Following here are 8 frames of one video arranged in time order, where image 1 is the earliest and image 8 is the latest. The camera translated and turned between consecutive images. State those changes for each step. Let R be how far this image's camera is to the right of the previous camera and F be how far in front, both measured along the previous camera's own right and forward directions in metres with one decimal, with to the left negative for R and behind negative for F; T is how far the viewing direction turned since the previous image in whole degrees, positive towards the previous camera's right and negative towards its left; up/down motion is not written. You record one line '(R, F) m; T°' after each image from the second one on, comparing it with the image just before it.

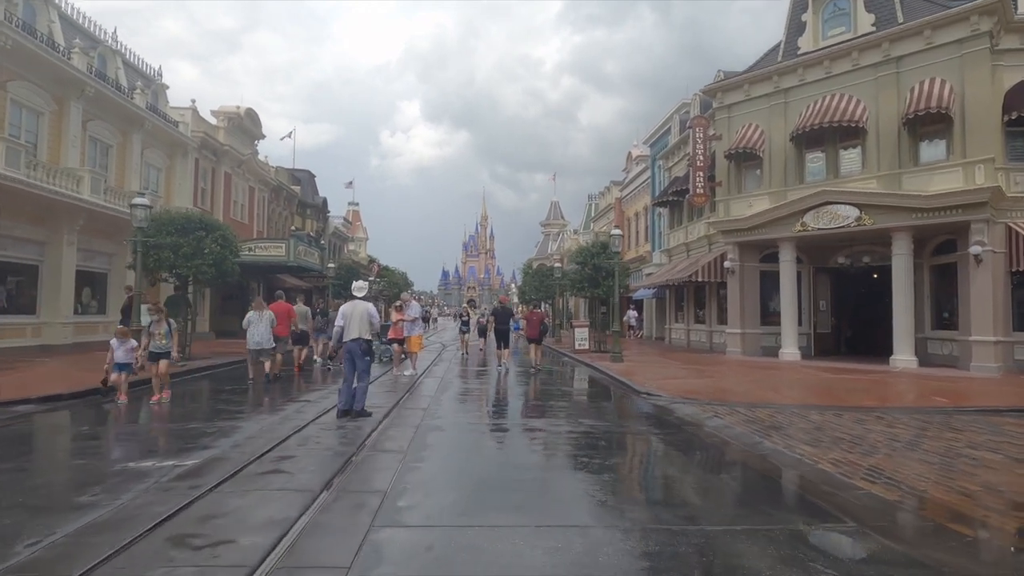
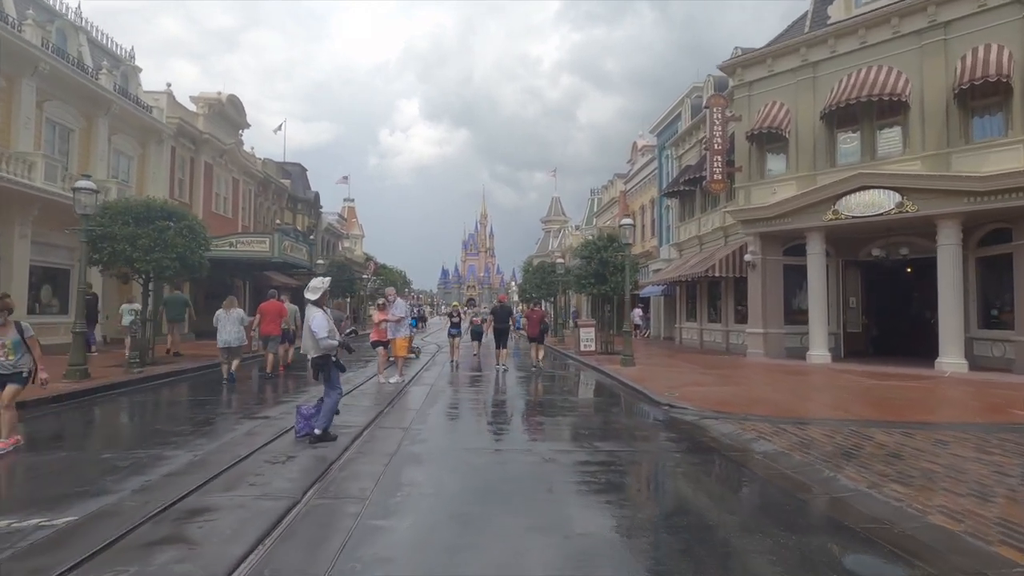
(0.0, +2.0) m; 0°
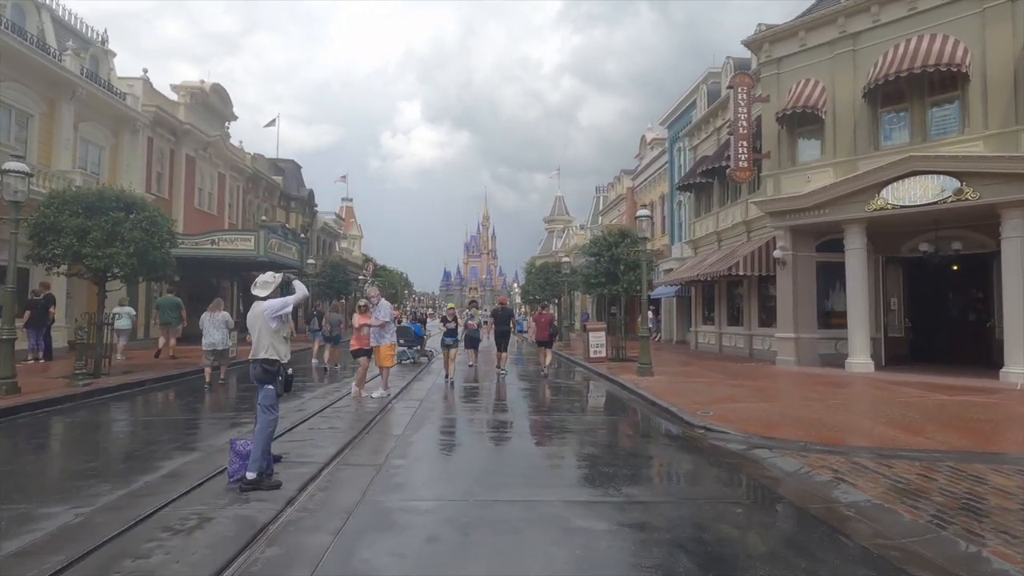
(0.0, +2.0) m; 0°
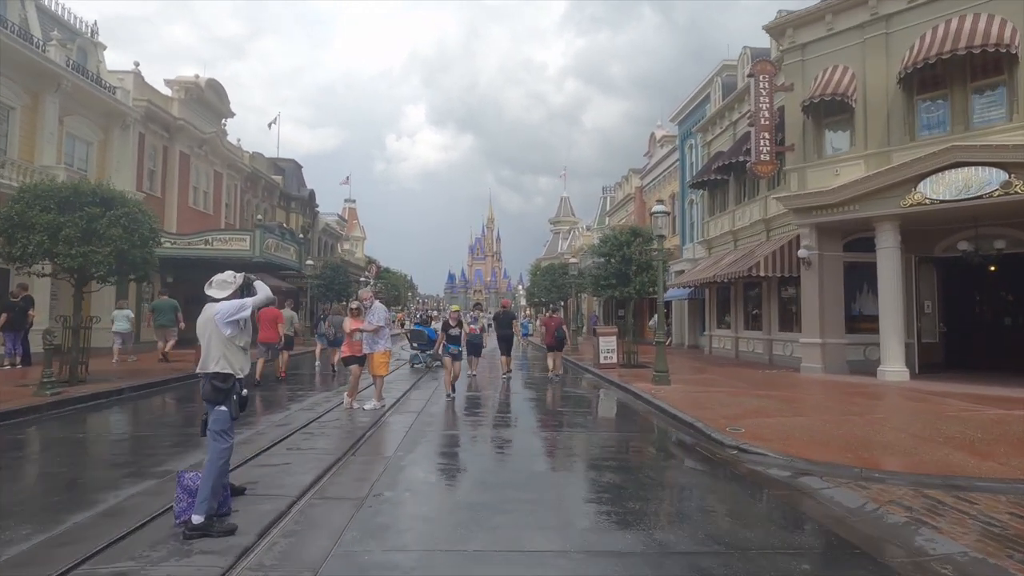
(0.0, +1.1) m; 0°
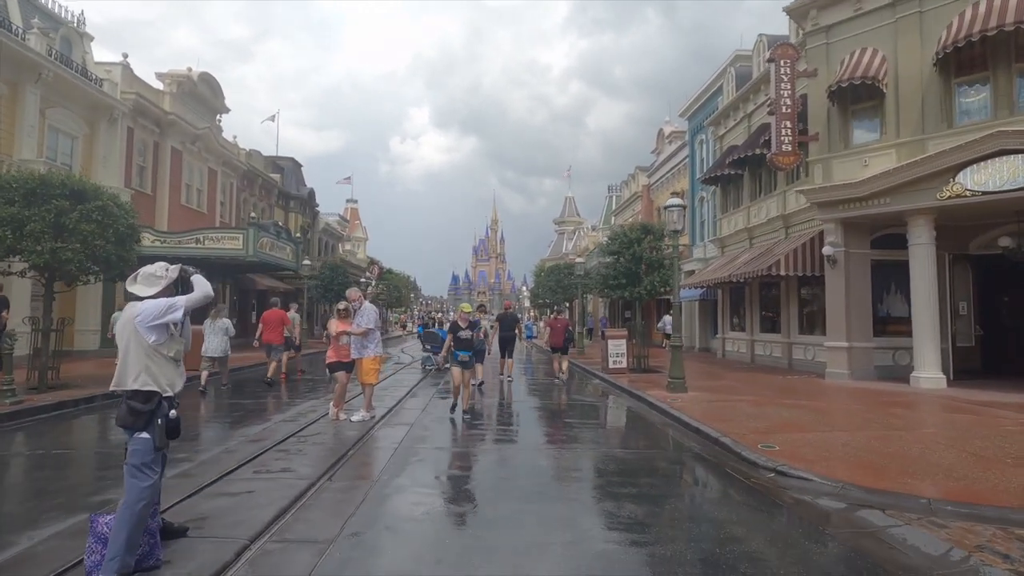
(0.0, +1.1) m; 0°
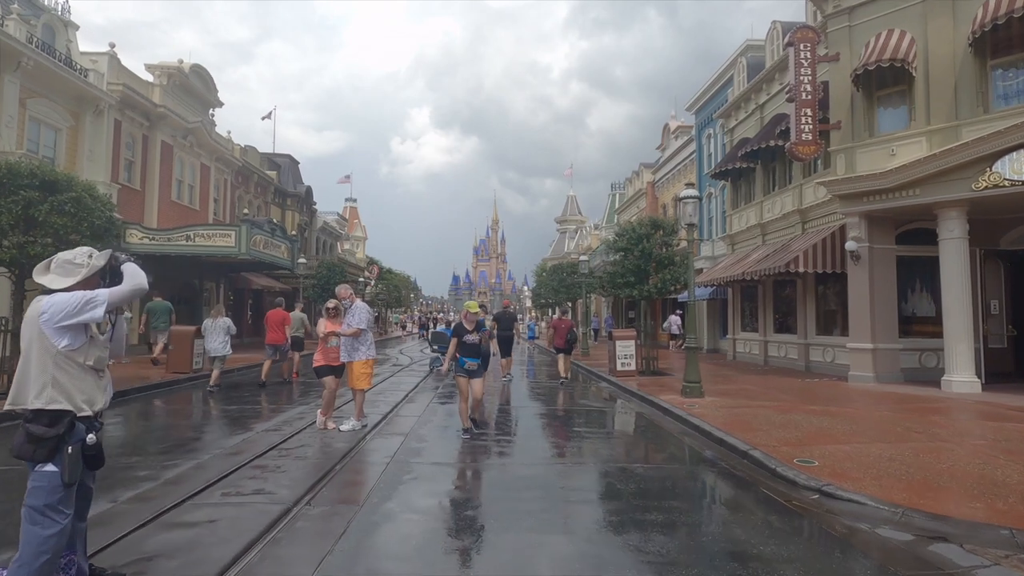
(-0.1, +0.9) m; 0°
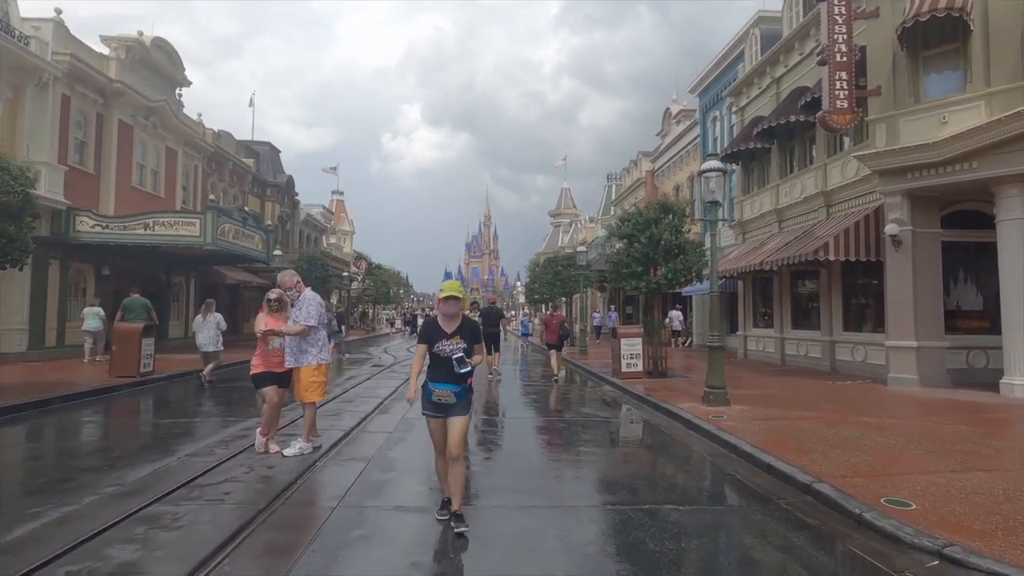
(0.0, +2.0) m; +1°
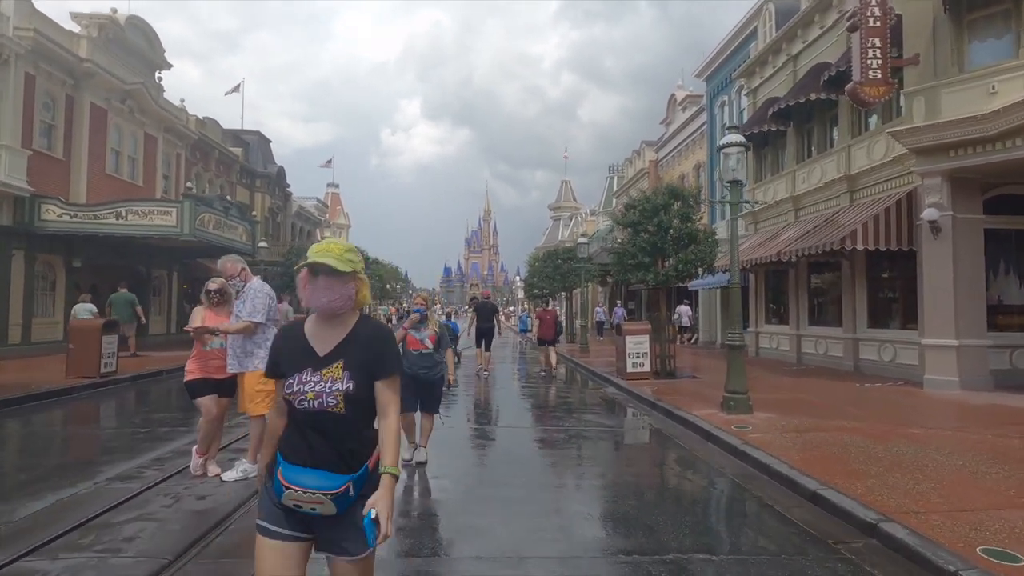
(+0.1, +1.3) m; 0°
